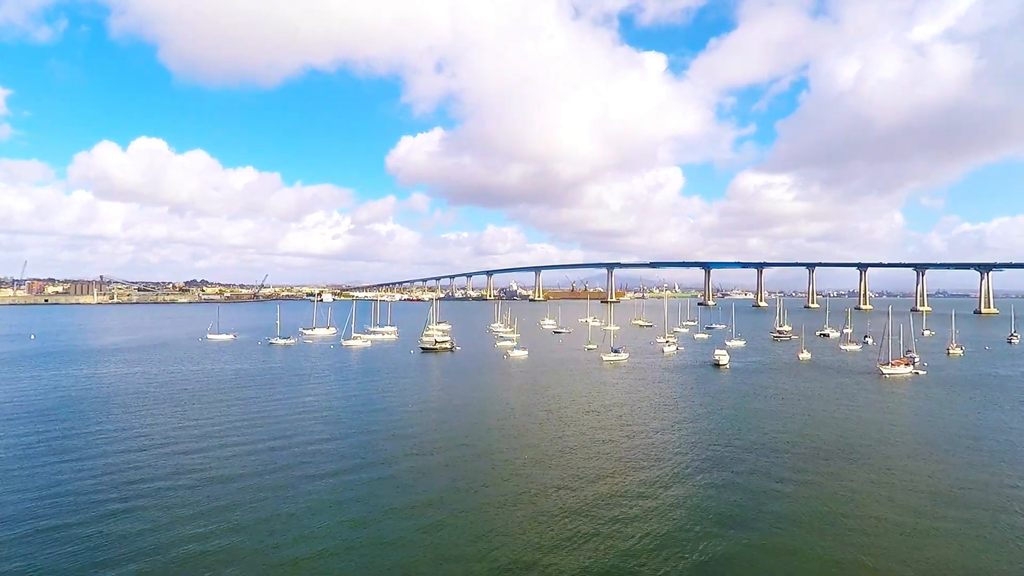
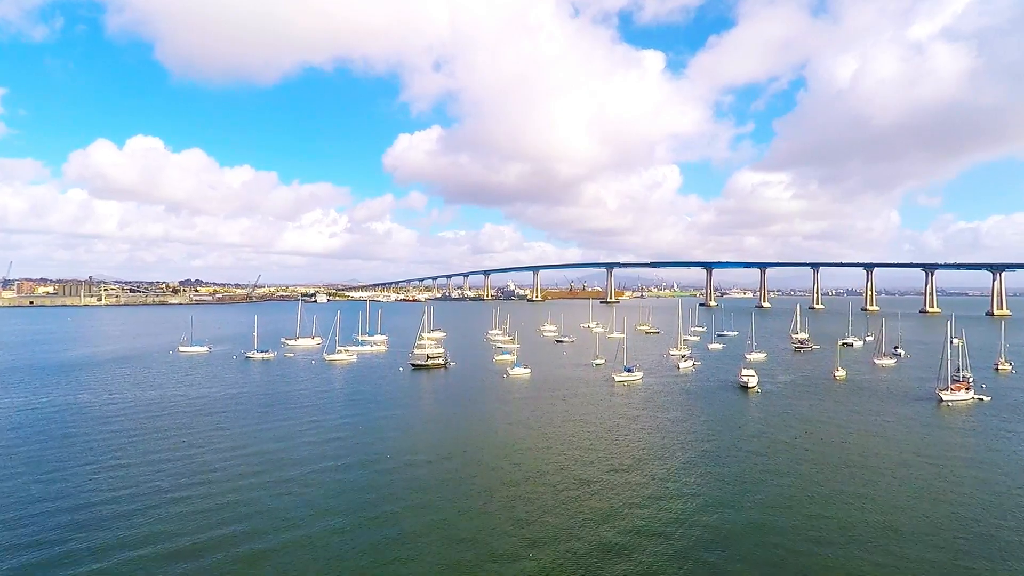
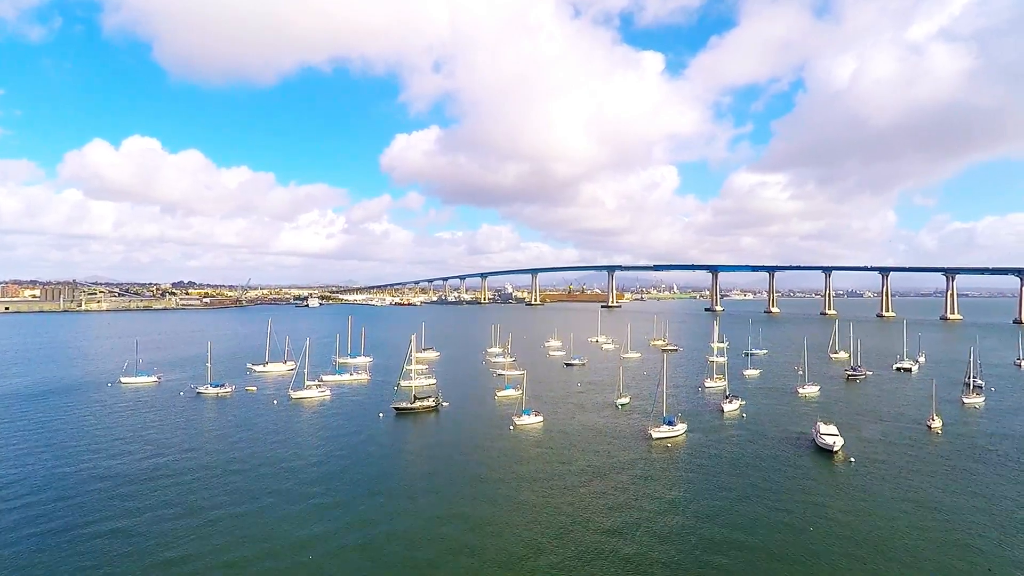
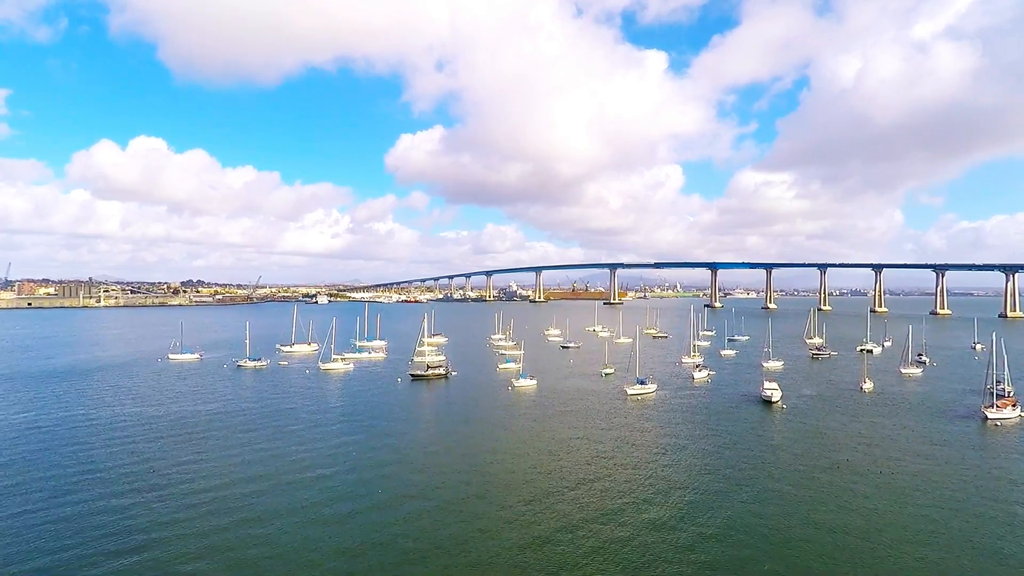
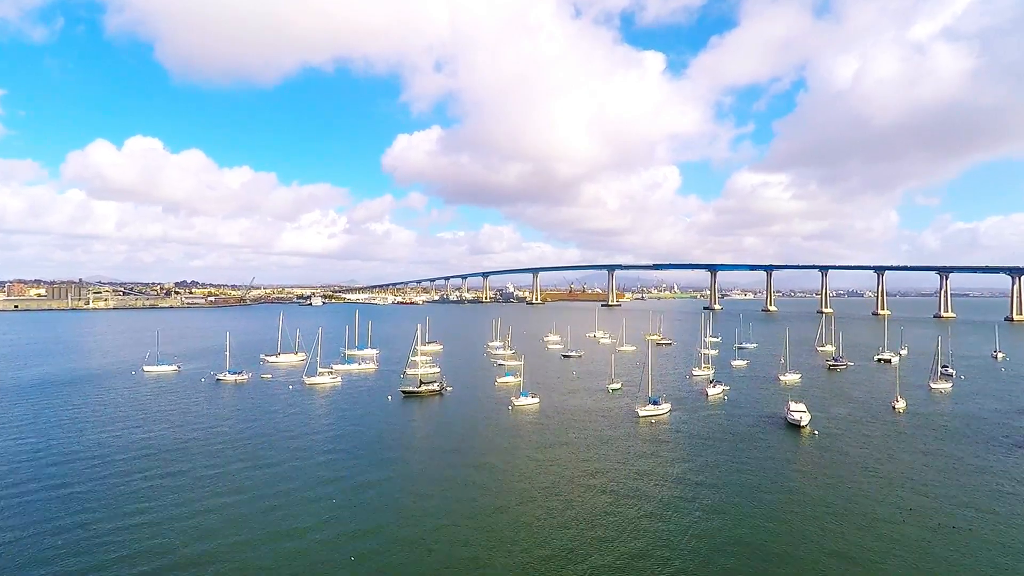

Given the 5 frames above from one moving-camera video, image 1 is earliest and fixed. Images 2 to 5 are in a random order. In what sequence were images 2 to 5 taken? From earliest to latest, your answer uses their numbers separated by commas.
2, 4, 5, 3
